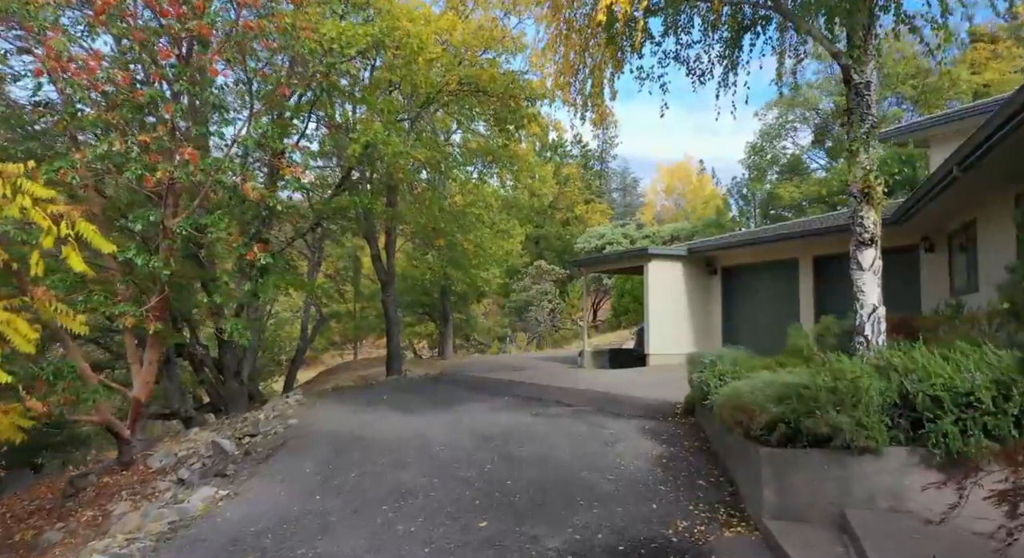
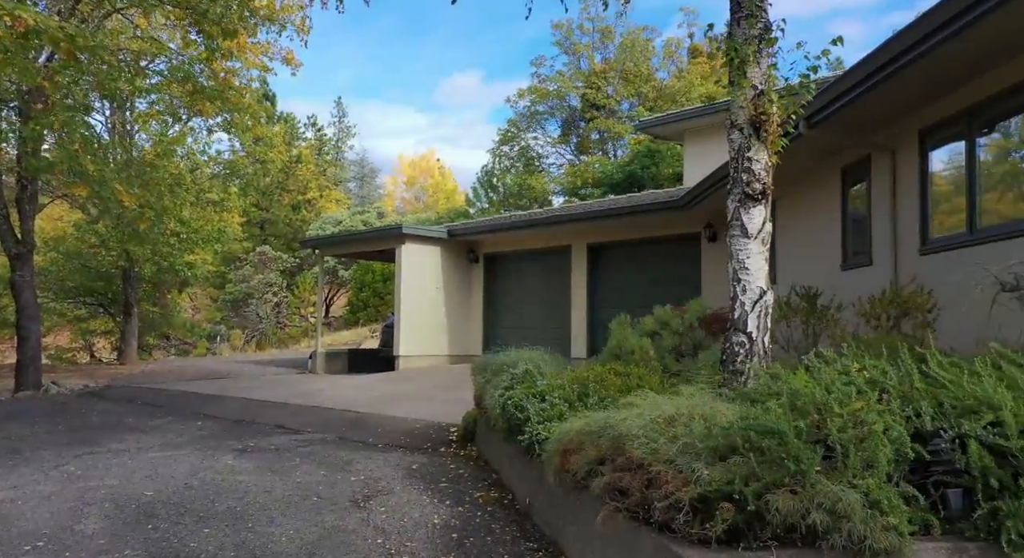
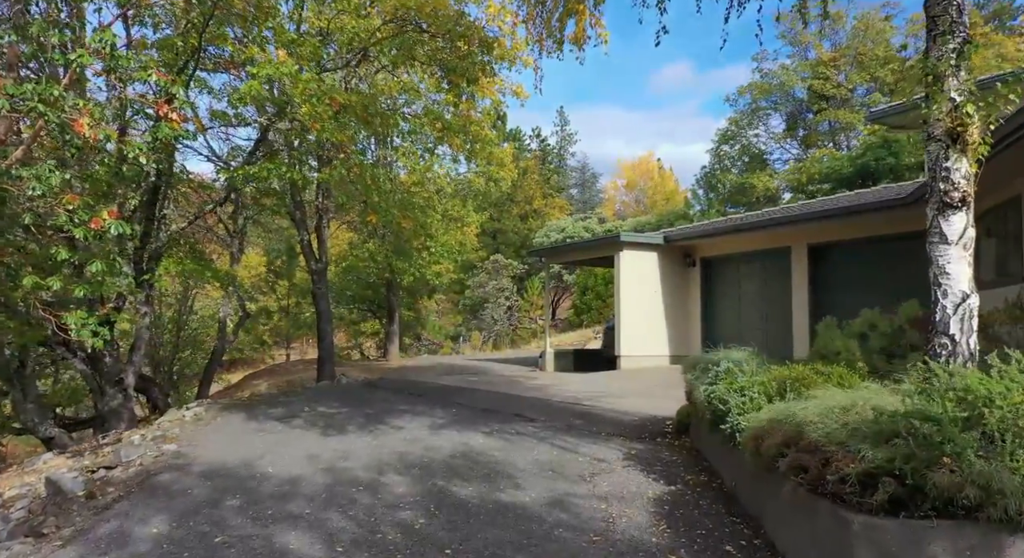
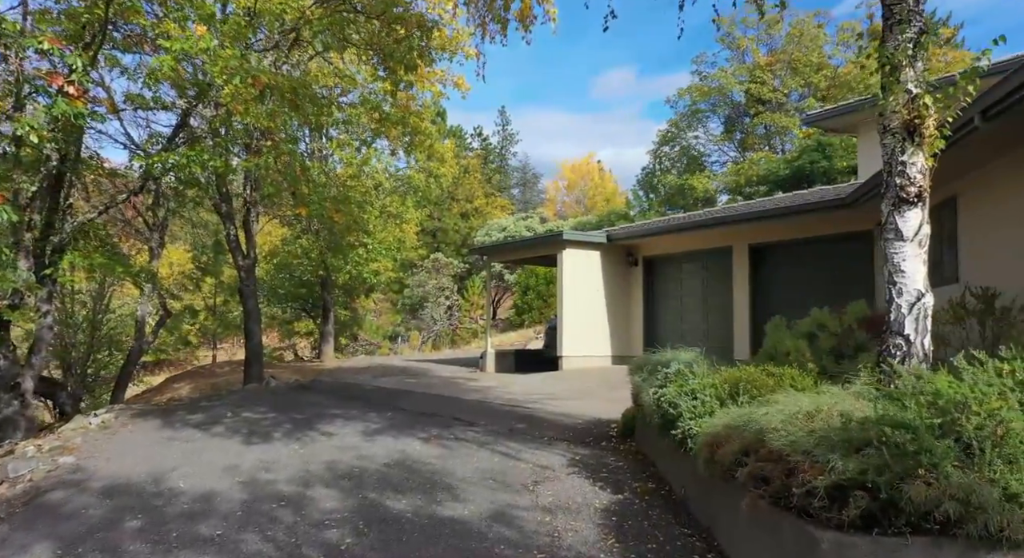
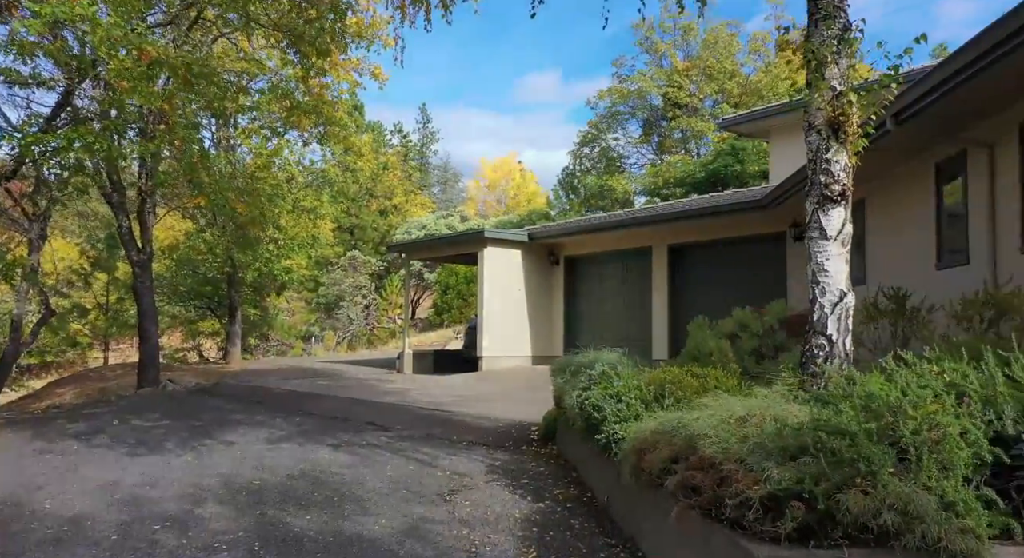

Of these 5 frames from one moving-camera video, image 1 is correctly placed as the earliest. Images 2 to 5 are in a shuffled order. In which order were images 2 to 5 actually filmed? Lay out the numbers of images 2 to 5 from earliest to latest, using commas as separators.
3, 4, 5, 2
